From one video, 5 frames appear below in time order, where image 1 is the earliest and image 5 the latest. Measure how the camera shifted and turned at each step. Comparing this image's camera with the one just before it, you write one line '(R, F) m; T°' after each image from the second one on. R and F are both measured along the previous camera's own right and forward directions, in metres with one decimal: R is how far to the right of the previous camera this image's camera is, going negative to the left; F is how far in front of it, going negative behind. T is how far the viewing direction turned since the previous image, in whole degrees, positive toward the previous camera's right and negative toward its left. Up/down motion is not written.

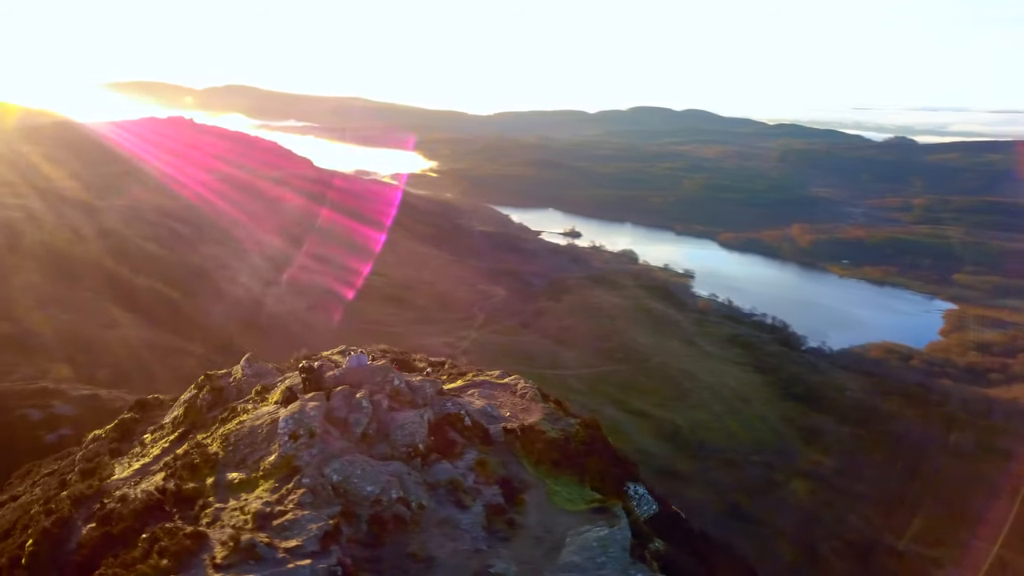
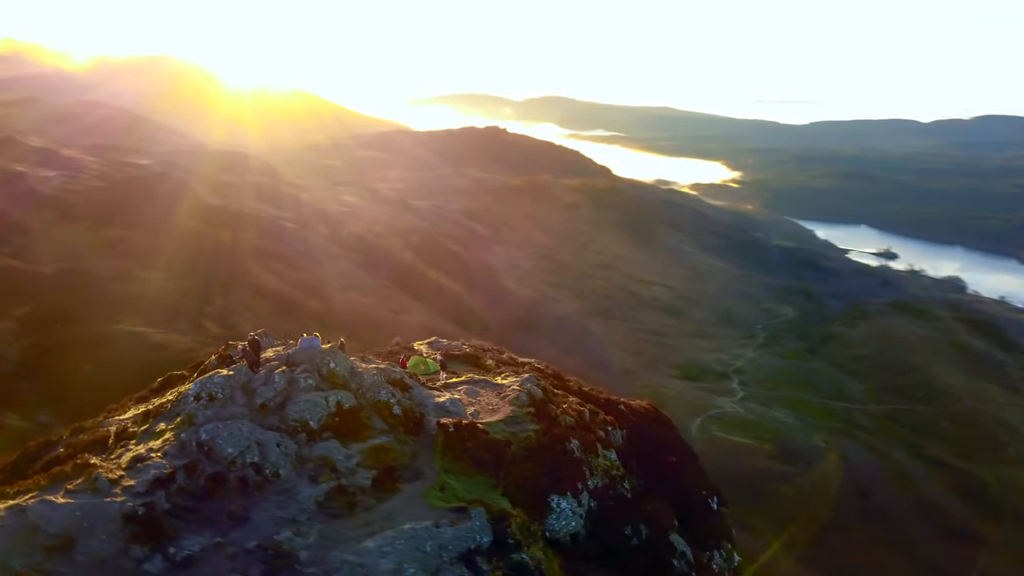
(+3.2, +0.4) m; -21°
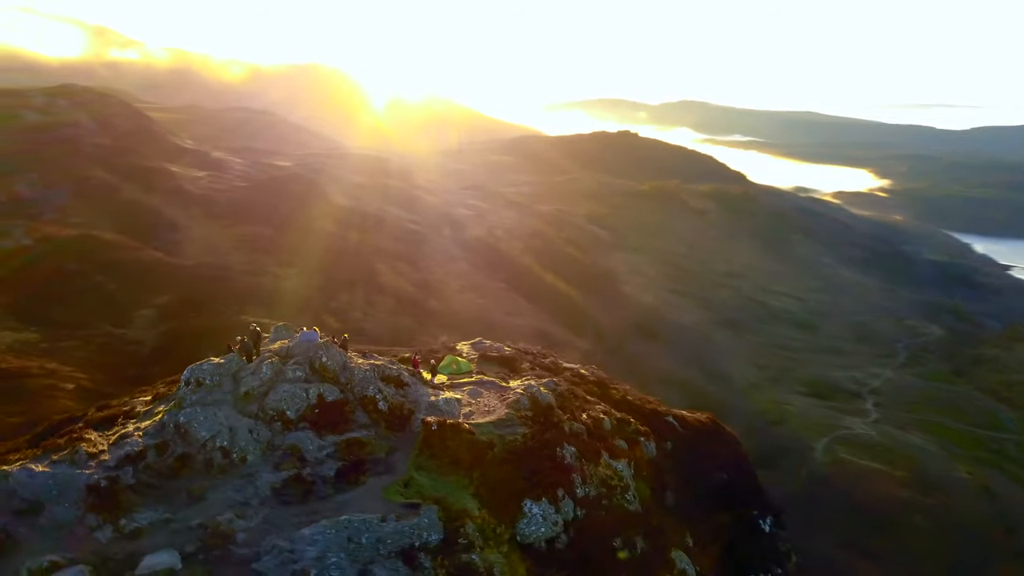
(+1.3, +0.1) m; -9°
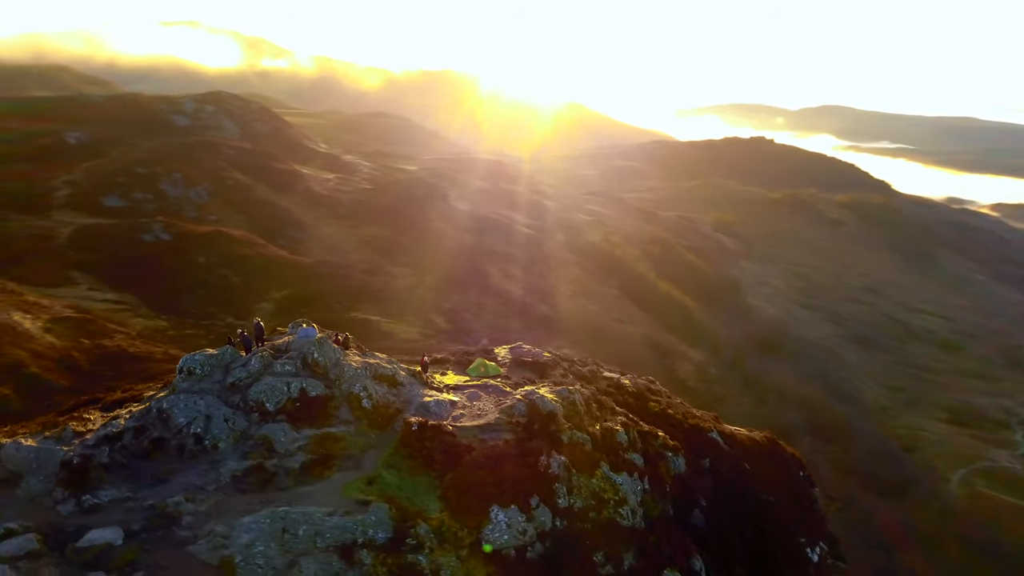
(+1.3, +0.2) m; -9°
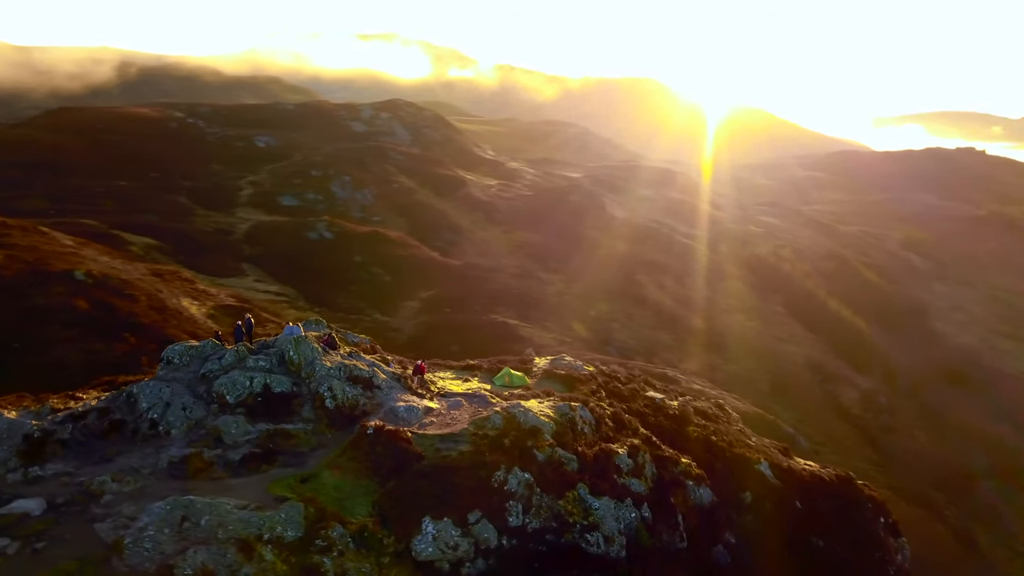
(+2.0, +0.4) m; -12°
